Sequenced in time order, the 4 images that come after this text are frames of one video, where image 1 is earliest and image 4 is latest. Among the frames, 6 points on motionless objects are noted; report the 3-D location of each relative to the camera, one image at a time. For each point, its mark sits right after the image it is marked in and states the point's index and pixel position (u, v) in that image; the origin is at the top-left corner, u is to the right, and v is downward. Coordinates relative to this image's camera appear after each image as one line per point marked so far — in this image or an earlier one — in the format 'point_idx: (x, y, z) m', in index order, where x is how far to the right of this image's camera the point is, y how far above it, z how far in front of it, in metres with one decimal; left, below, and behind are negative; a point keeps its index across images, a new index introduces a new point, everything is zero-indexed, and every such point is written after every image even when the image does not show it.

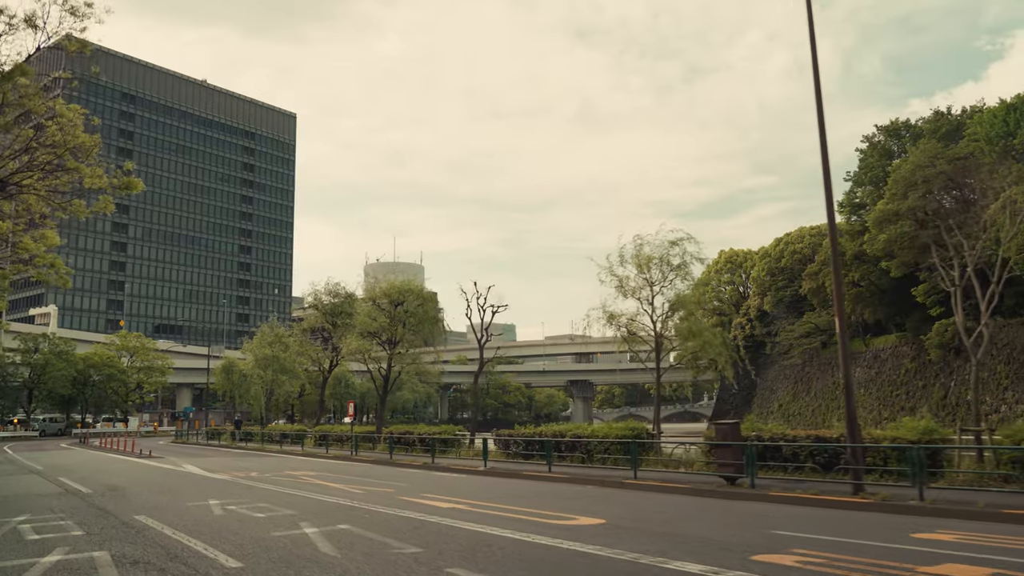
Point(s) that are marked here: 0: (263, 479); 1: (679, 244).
0: (-6.4, -4.9, +18.2) m
1: (+4.4, +1.2, +18.7) m
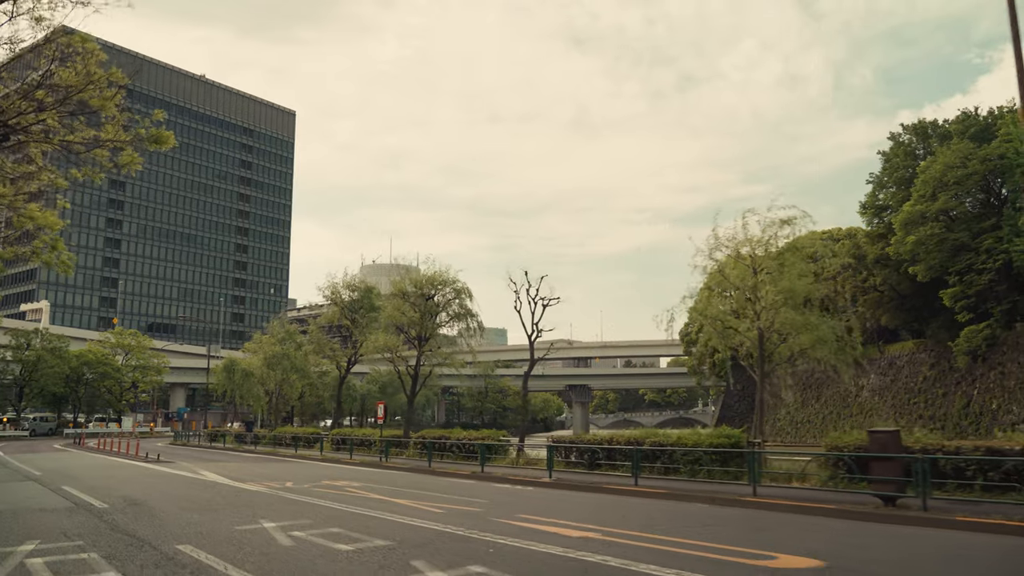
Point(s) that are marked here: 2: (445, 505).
0: (-4.6, -4.5, +15.6) m
1: (+6.3, +1.5, +16.2) m
2: (-1.2, -4.0, +13.2) m
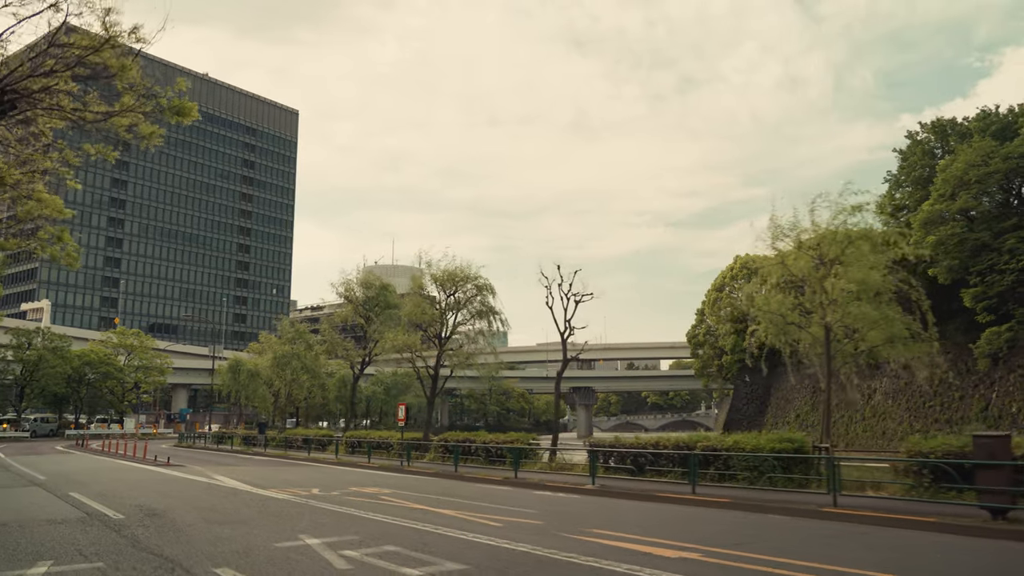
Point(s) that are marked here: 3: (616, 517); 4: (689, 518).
0: (-3.6, -4.3, +14.3) m
1: (+7.3, +1.6, +14.9) m
2: (-0.2, -3.9, +11.9) m
3: (+1.7, -3.8, +11.9) m
4: (+3.0, -3.9, +12.1) m
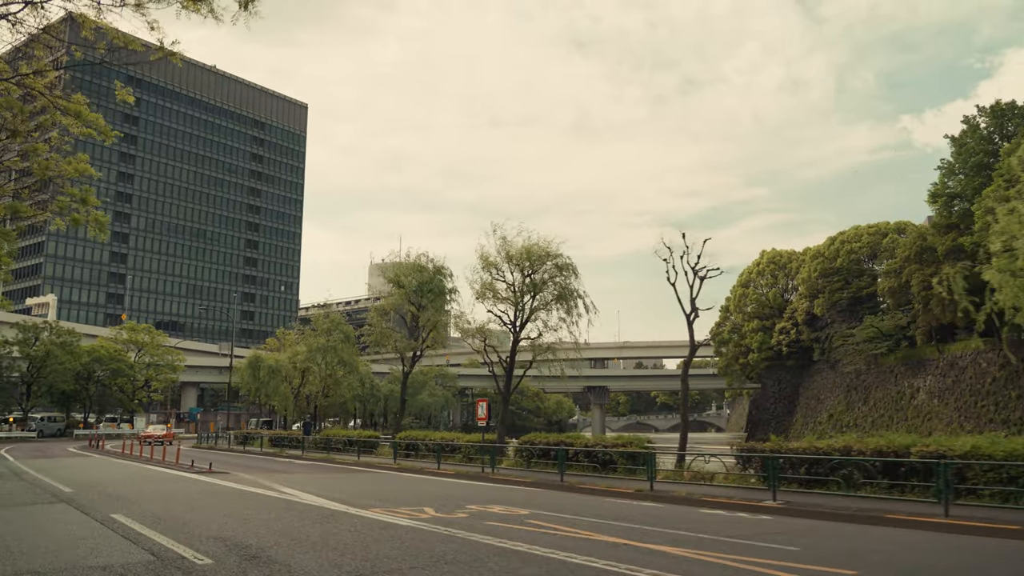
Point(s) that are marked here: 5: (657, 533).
0: (-0.6, -3.6, +10.6) m
1: (+10.3, +2.4, +11.2) m
2: (+2.8, -3.1, +8.2) m
3: (+4.7, -3.1, +8.1) m
4: (+6.0, -3.2, +8.4) m
5: (+2.1, -3.5, +10.3) m
